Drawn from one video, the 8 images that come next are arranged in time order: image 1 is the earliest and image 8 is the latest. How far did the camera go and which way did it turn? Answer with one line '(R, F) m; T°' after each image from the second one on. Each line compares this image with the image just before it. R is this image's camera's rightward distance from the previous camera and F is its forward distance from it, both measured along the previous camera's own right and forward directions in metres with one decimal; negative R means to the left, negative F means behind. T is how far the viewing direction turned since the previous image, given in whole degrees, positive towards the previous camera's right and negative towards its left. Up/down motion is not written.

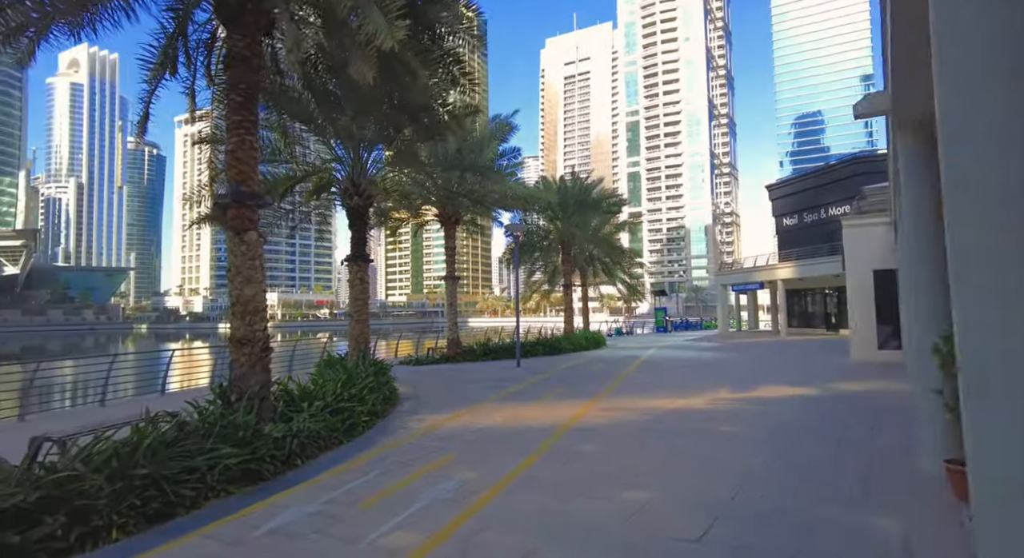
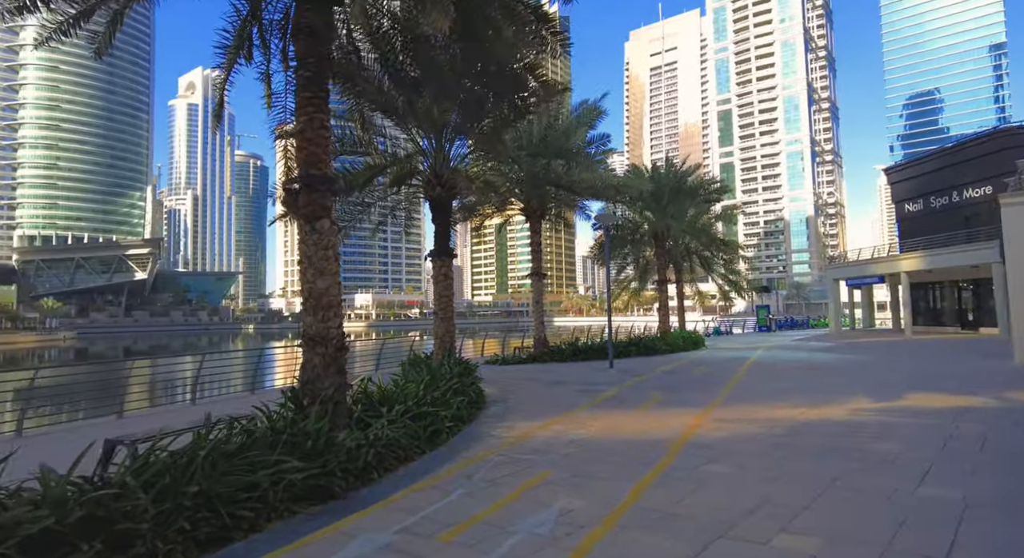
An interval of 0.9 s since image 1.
(-0.2, +1.0) m; -8°
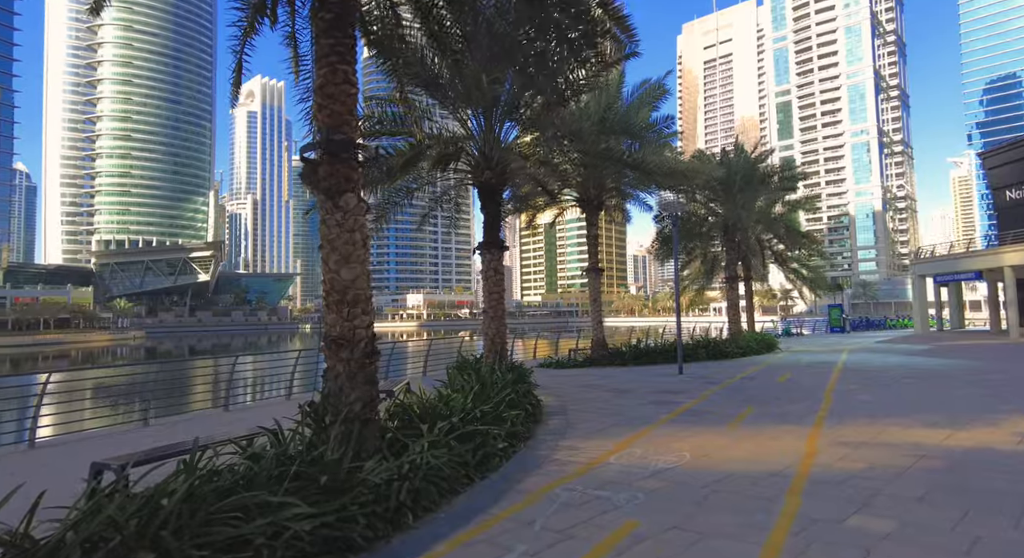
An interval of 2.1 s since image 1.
(-0.2, +1.3) m; -5°
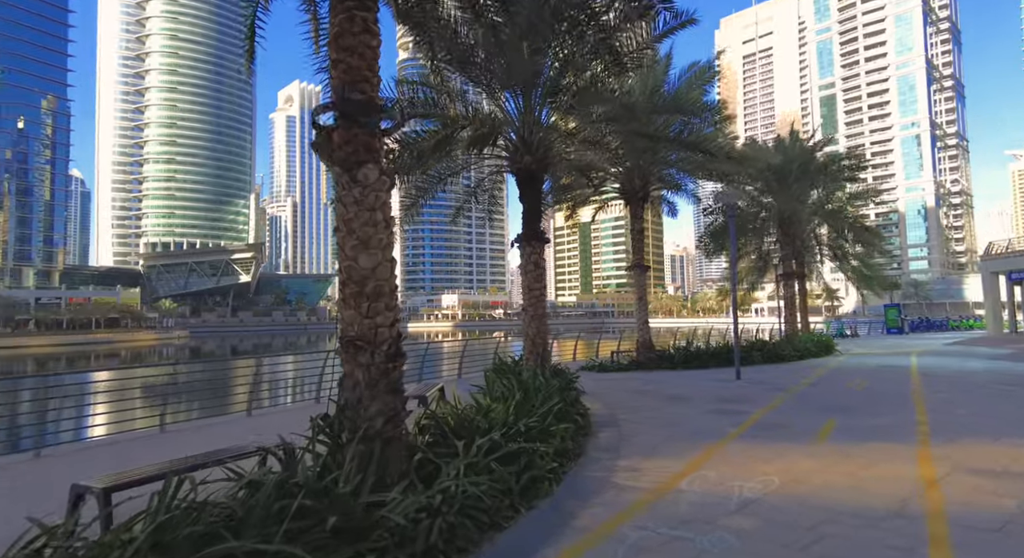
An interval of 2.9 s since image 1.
(-0.1, +0.9) m; -3°
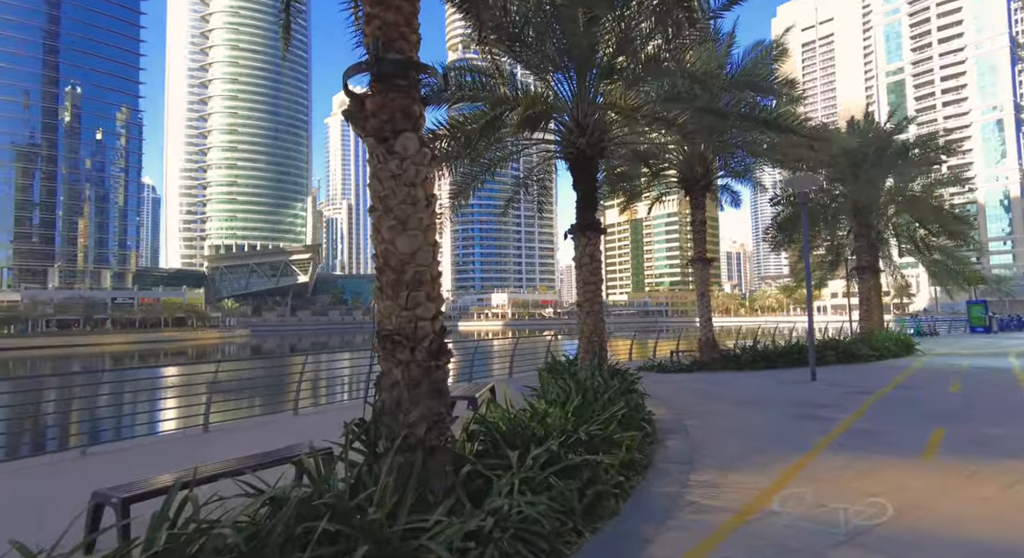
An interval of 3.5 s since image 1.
(-0.1, +0.6) m; -5°
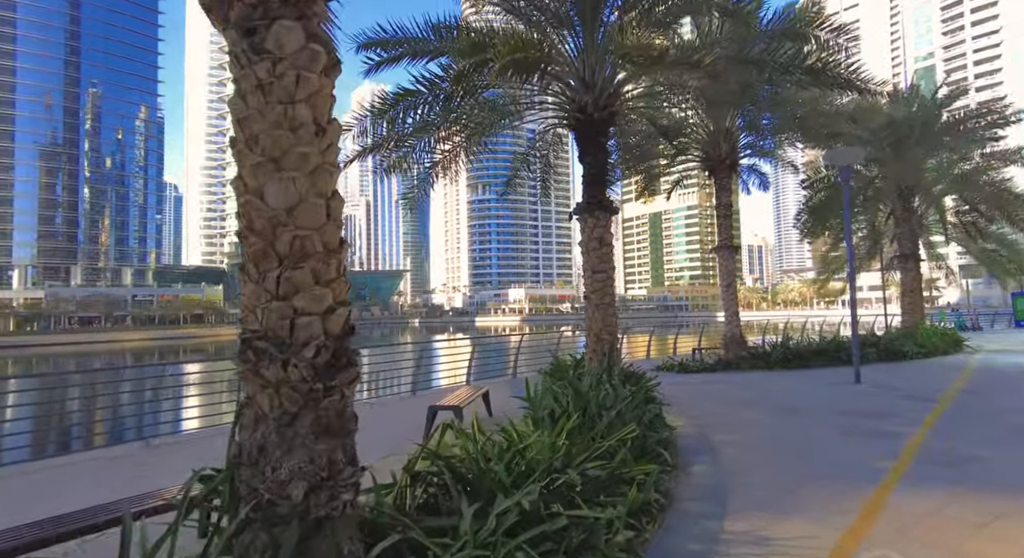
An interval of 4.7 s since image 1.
(+0.3, +1.4) m; -2°
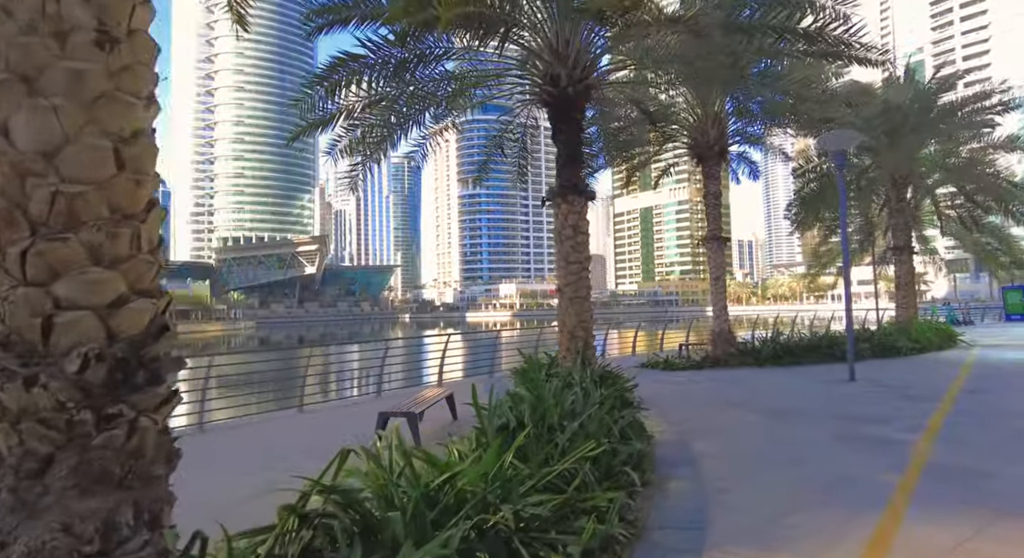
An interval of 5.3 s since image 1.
(+0.3, +0.7) m; +1°
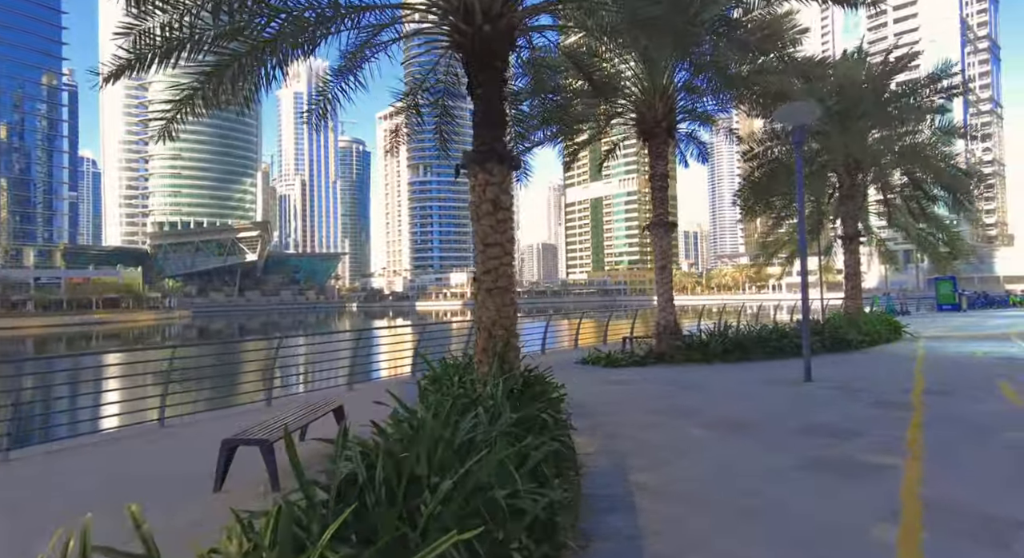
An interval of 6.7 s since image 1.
(+0.5, +1.4) m; +5°
